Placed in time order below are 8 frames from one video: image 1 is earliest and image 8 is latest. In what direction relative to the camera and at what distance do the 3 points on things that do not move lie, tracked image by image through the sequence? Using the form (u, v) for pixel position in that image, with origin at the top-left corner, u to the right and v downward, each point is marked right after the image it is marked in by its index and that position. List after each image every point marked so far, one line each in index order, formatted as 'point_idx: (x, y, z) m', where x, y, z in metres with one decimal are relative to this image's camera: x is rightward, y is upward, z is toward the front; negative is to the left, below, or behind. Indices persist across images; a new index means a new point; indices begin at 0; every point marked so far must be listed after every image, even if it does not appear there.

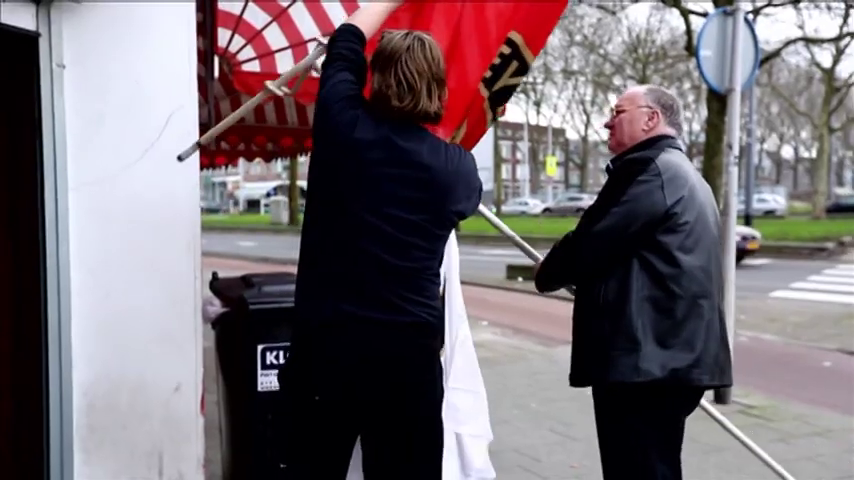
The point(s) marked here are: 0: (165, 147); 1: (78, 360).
0: (-1.2, +0.4, +2.4) m
1: (-1.6, -0.5, +2.3) m
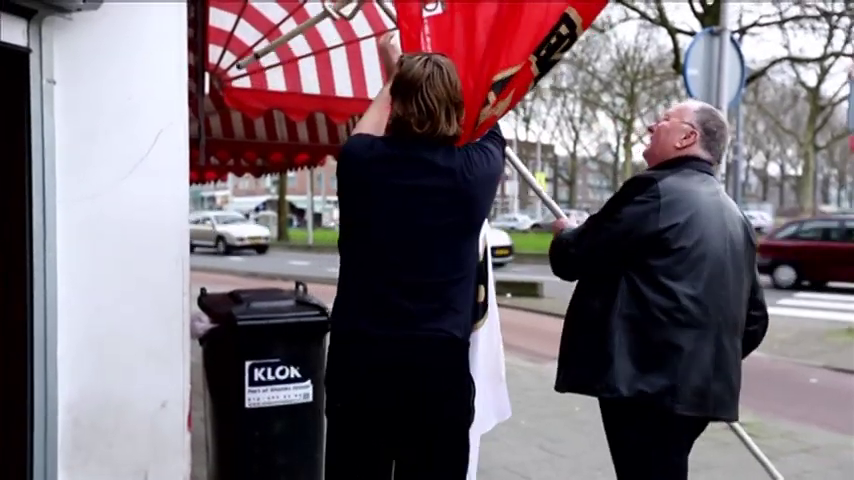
0: (-1.2, +0.4, +2.4) m
1: (-1.6, -0.6, +2.3) m
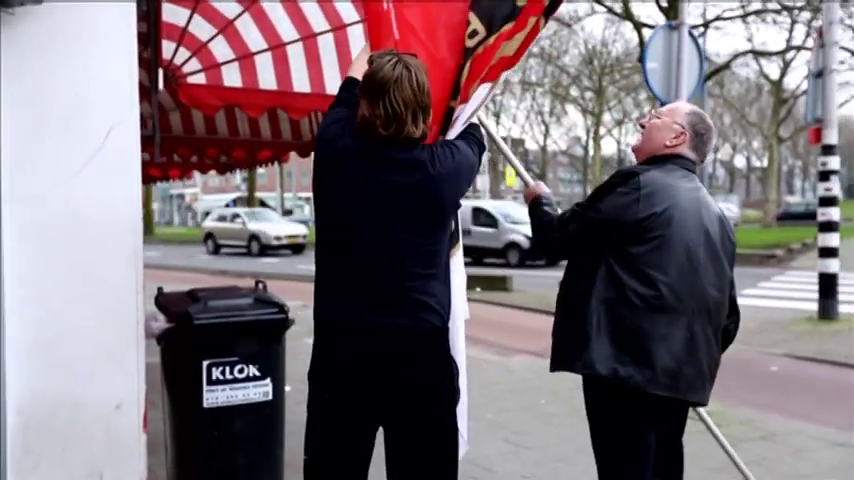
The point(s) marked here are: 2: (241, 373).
0: (-1.4, +0.4, +2.3) m
1: (-1.8, -0.6, +2.2) m
2: (-0.9, -0.7, +2.5) m
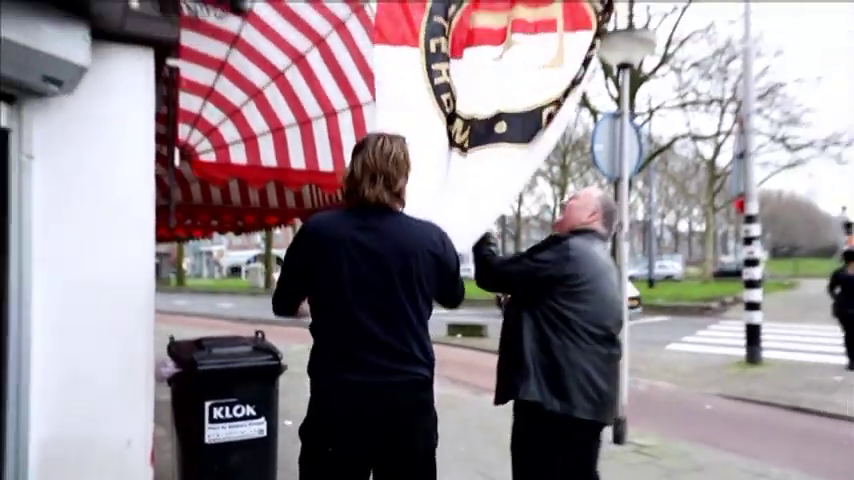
0: (-1.5, +0.1, +2.7) m
1: (-1.9, -0.9, +2.5) m
2: (-1.0, -1.0, +2.9) m
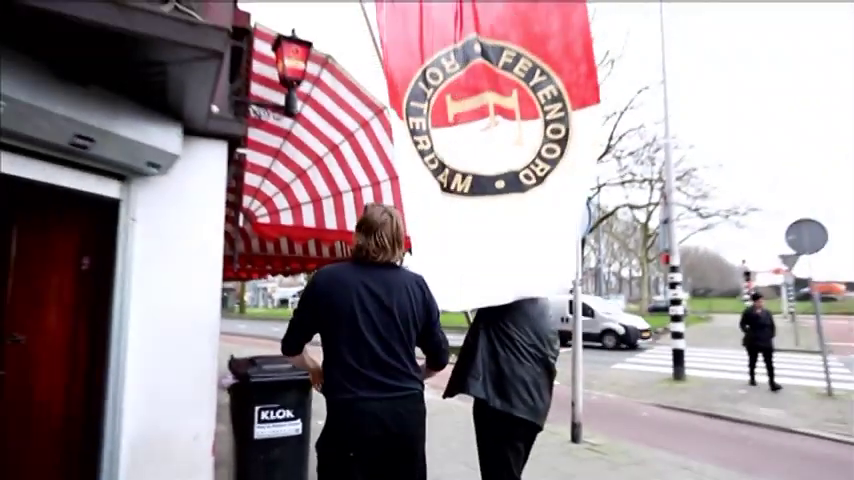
0: (-1.5, -0.2, +3.5) m
1: (-1.9, -1.2, +3.4) m
2: (-1.1, -1.3, +3.7) m
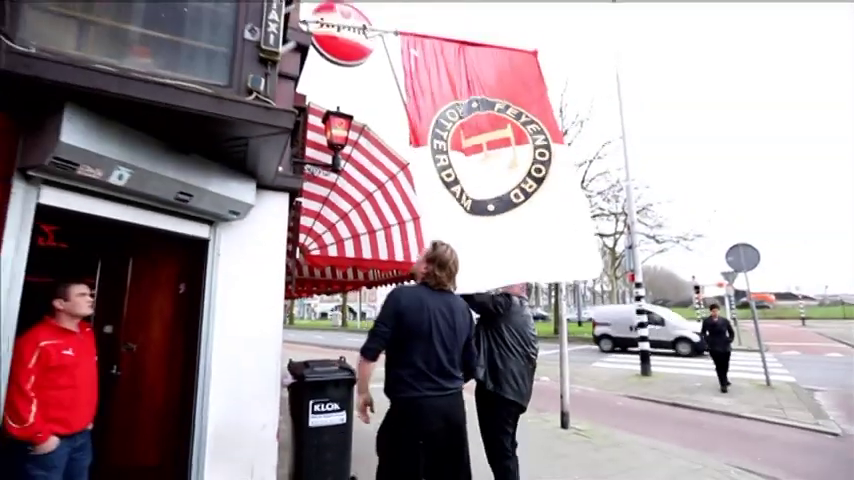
0: (-1.4, -0.5, +4.5) m
1: (-1.8, -1.4, +4.3) m
2: (-0.9, -1.5, +4.7) m
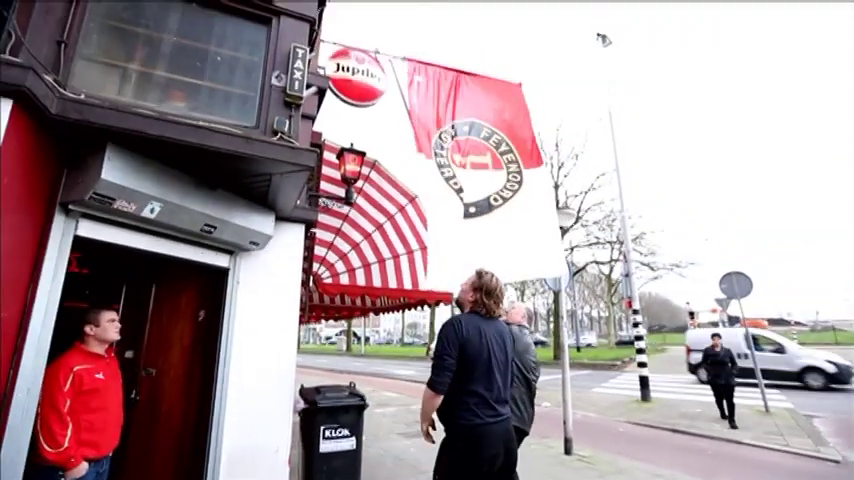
0: (-1.3, -0.7, +4.7) m
1: (-1.7, -1.7, +4.4) m
2: (-0.8, -1.8, +4.8) m
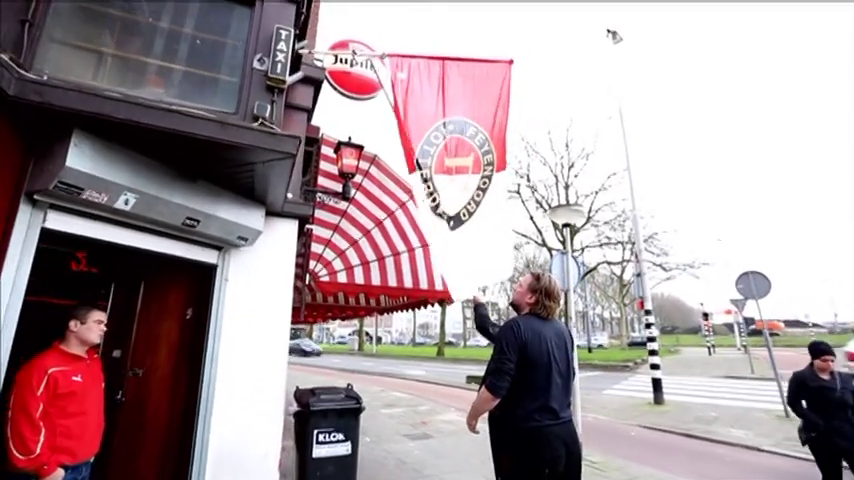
0: (-1.3, -0.7, +4.5) m
1: (-1.7, -1.6, +4.3) m
2: (-0.8, -1.8, +4.6) m
